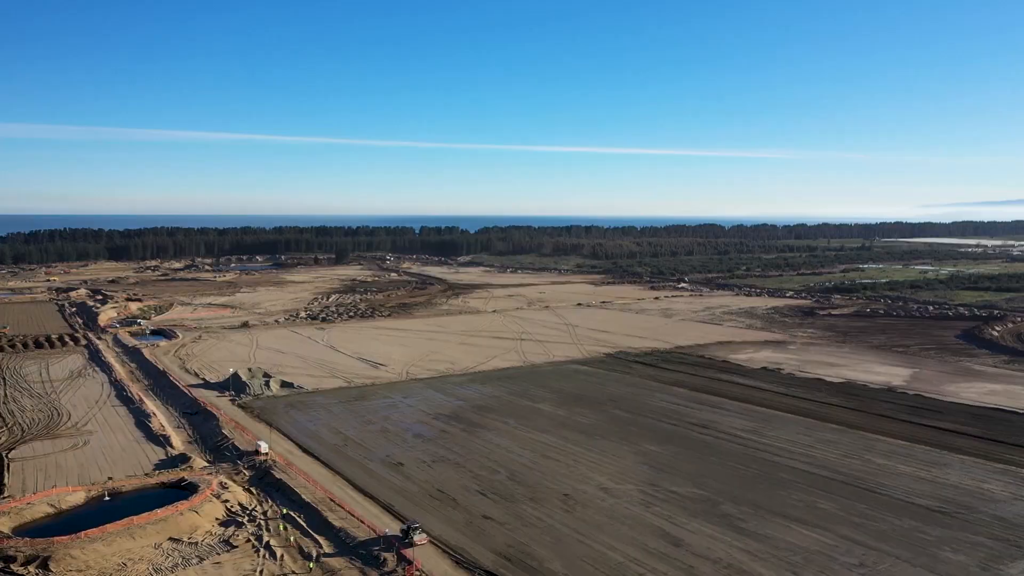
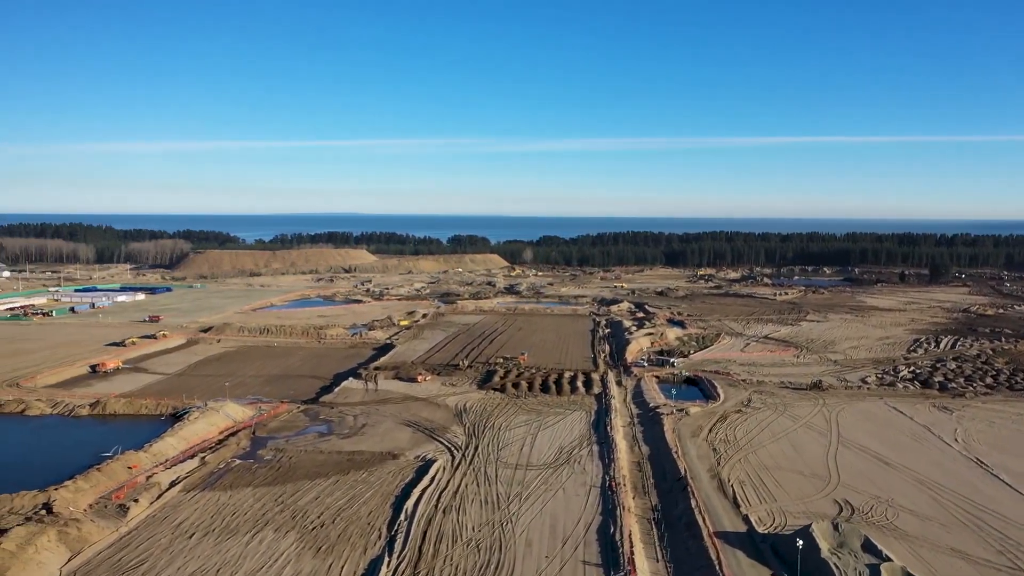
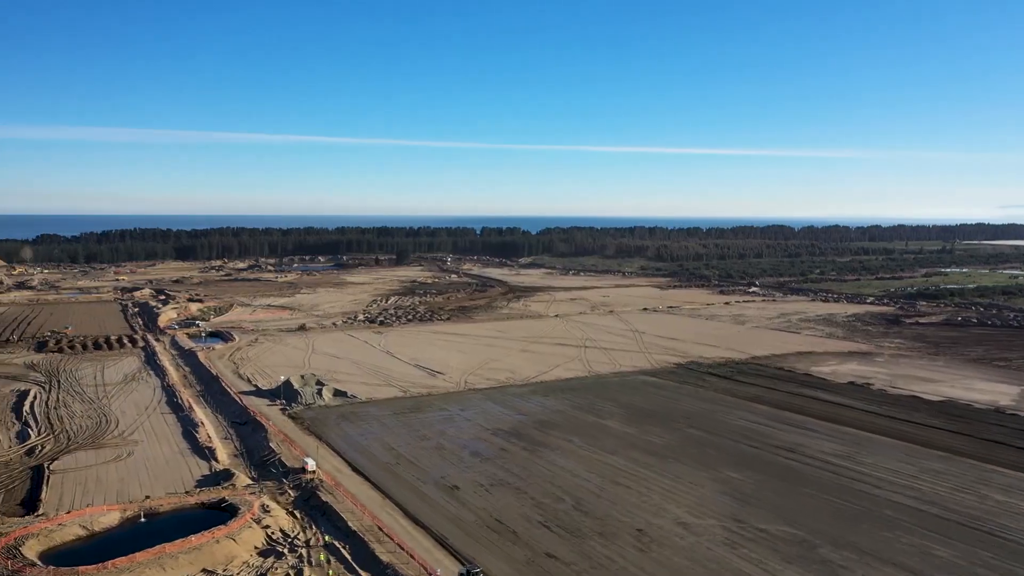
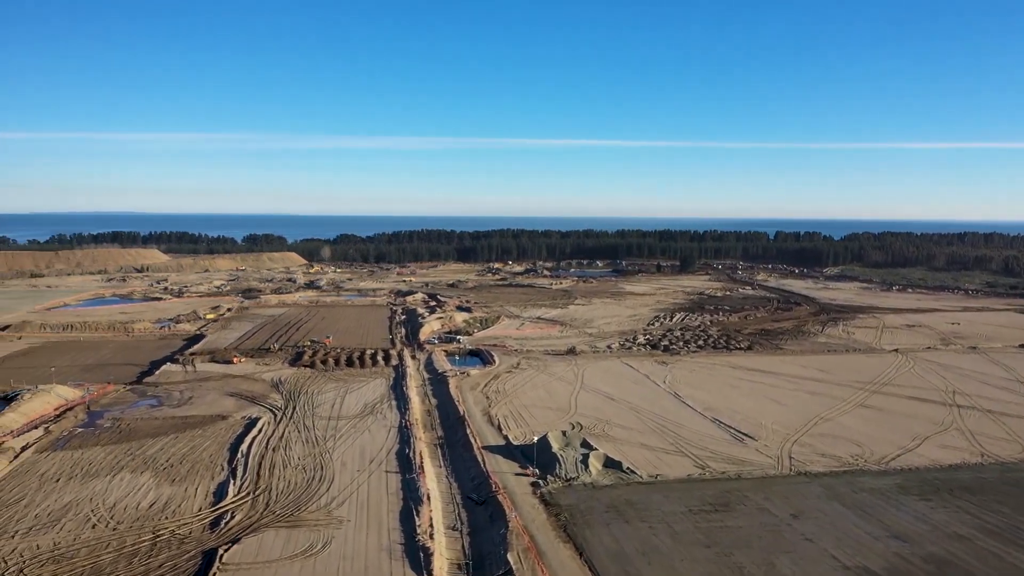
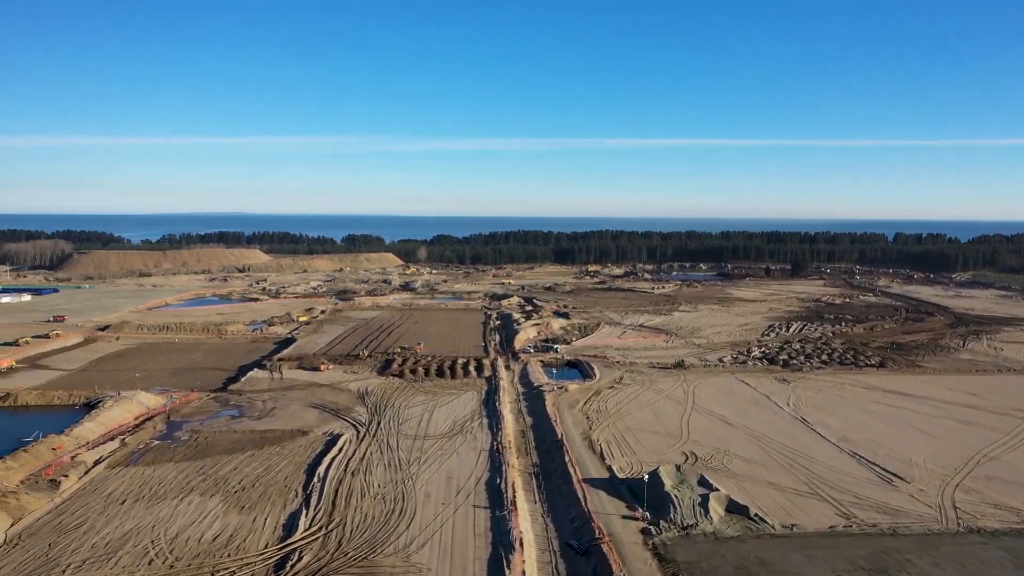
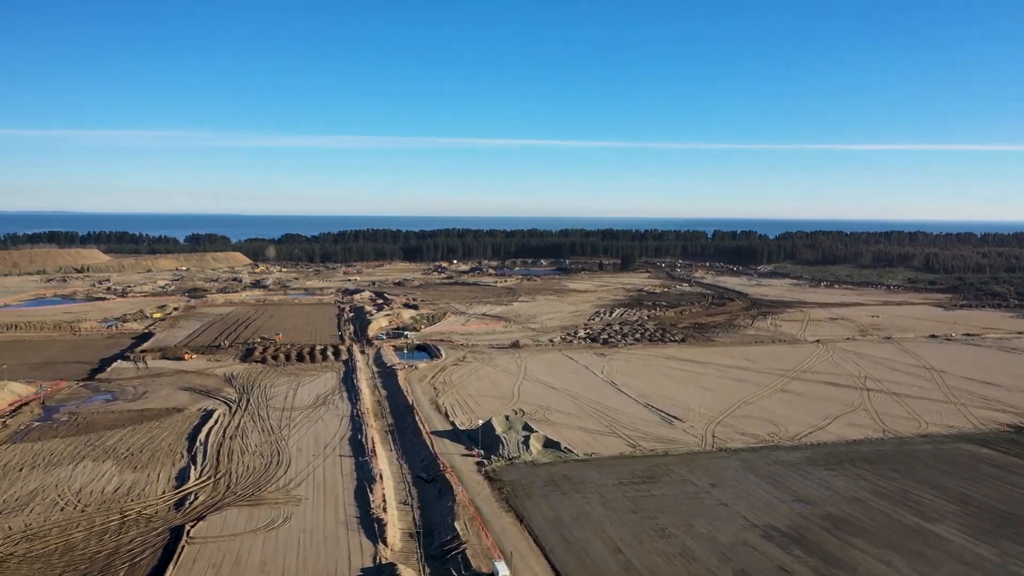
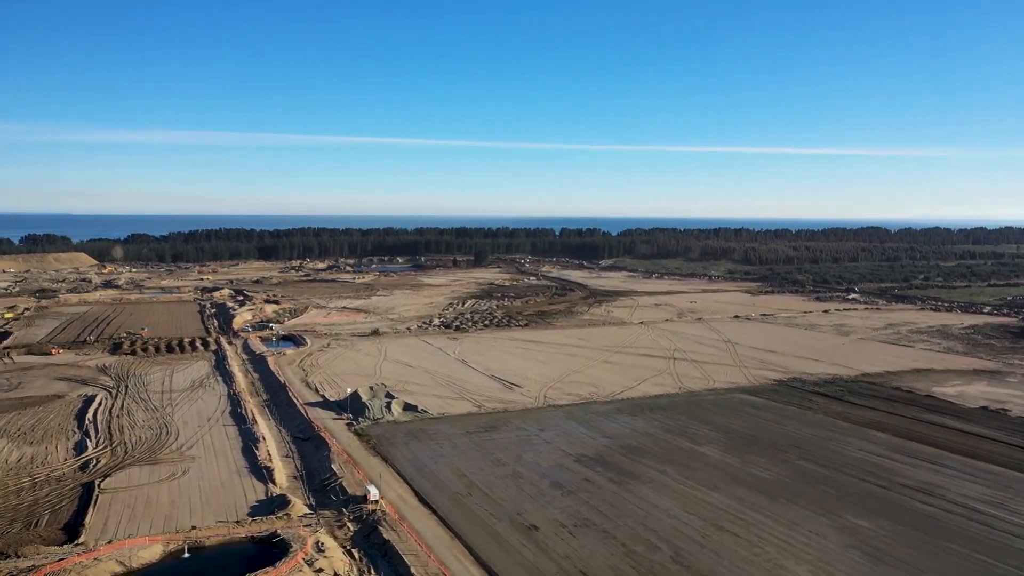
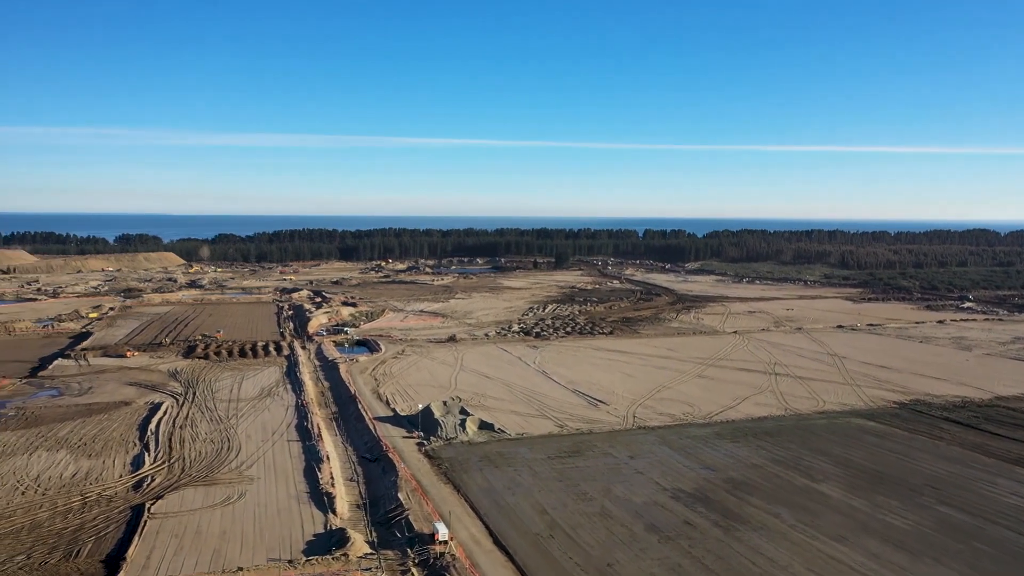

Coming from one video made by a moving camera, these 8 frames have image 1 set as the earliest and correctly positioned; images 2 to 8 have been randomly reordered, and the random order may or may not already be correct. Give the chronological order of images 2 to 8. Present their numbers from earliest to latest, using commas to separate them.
3, 7, 8, 6, 4, 5, 2
